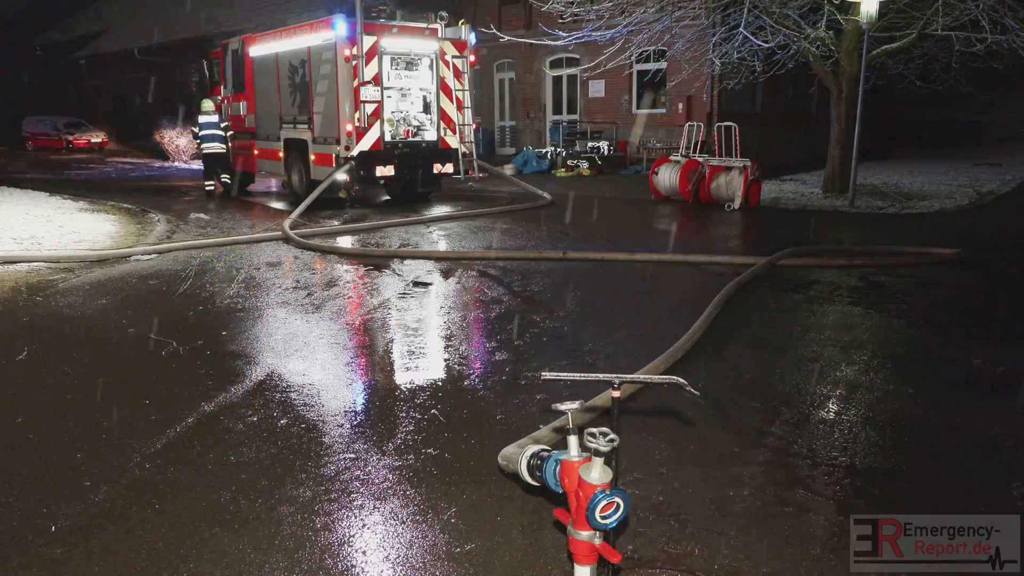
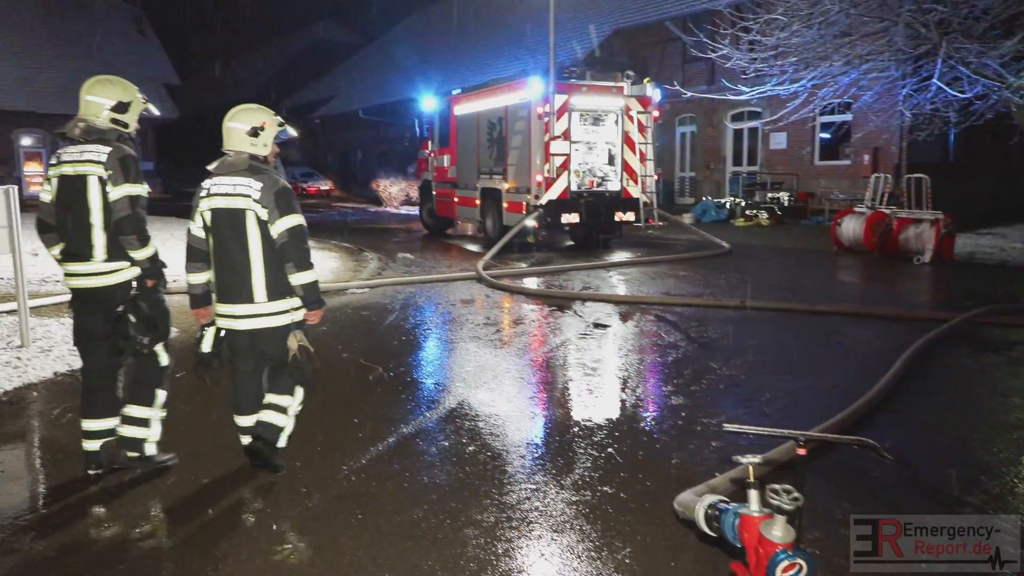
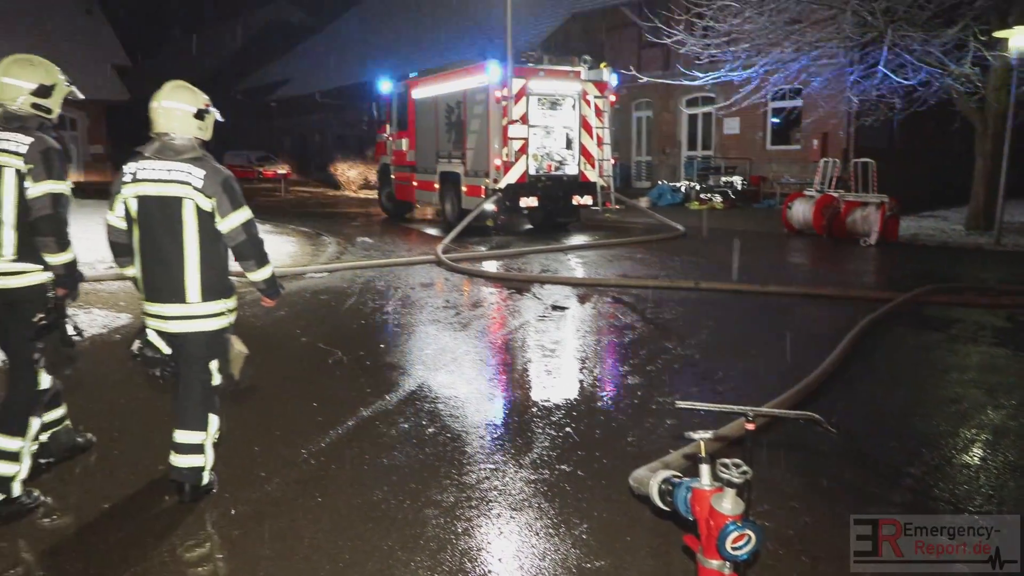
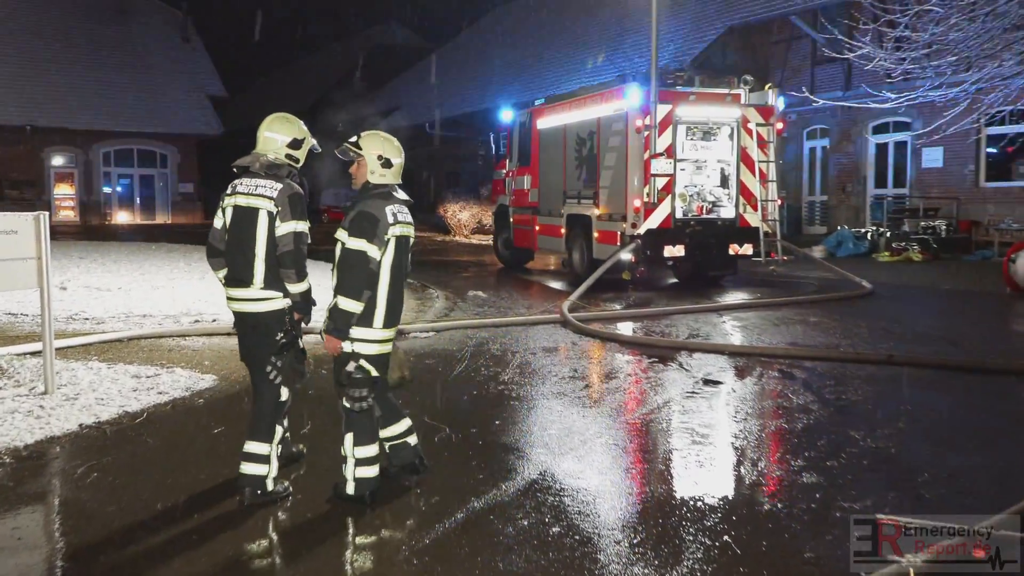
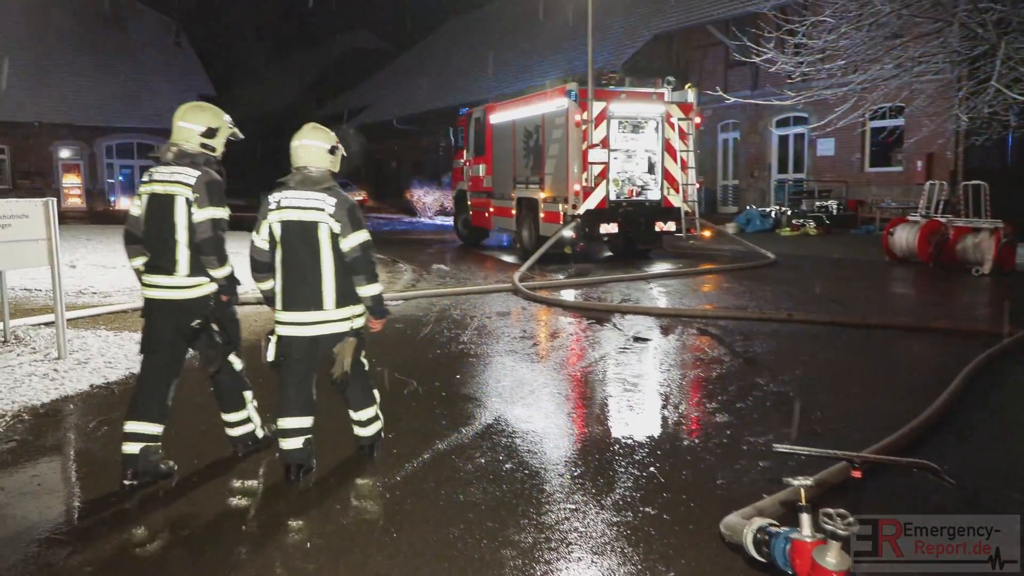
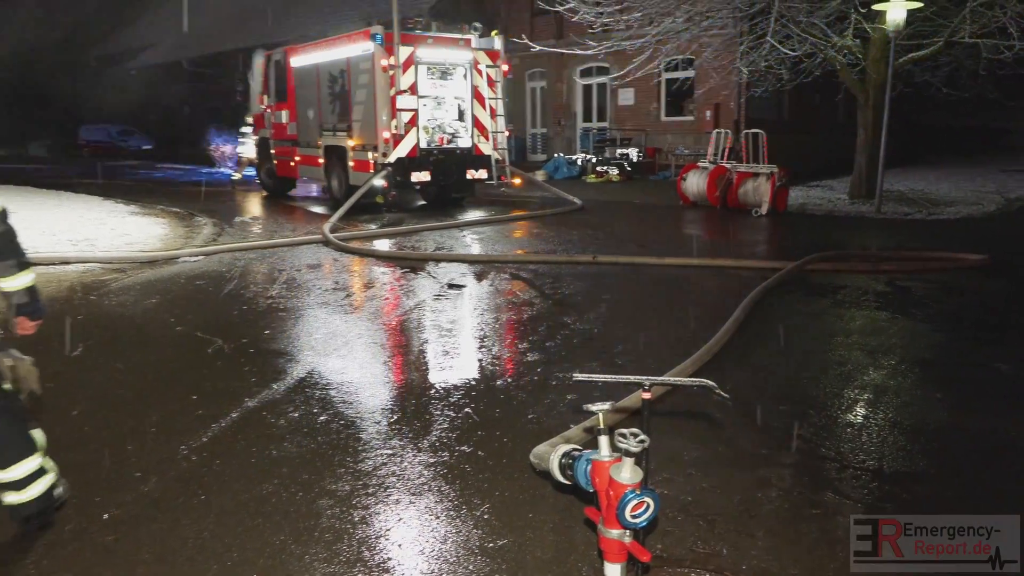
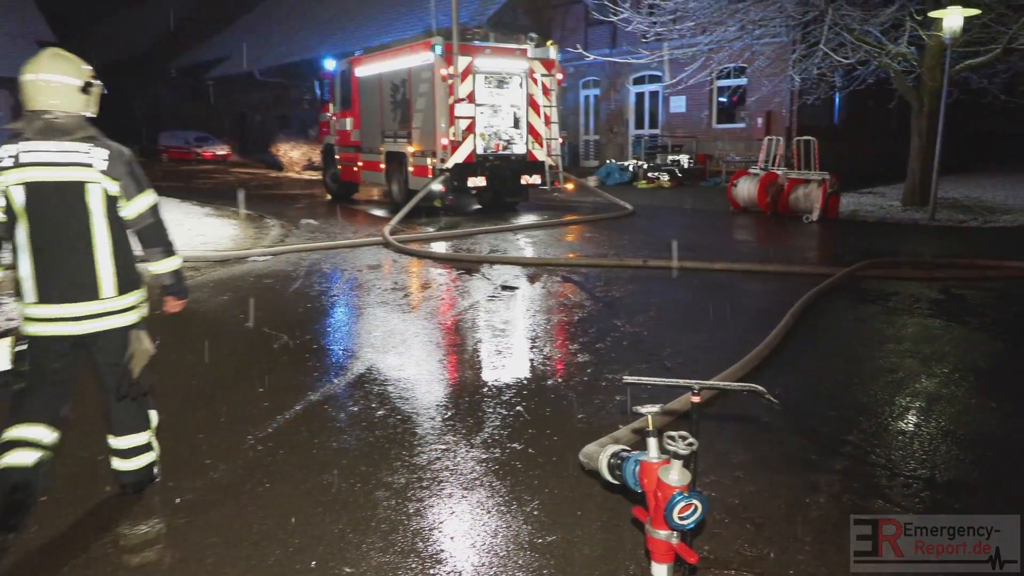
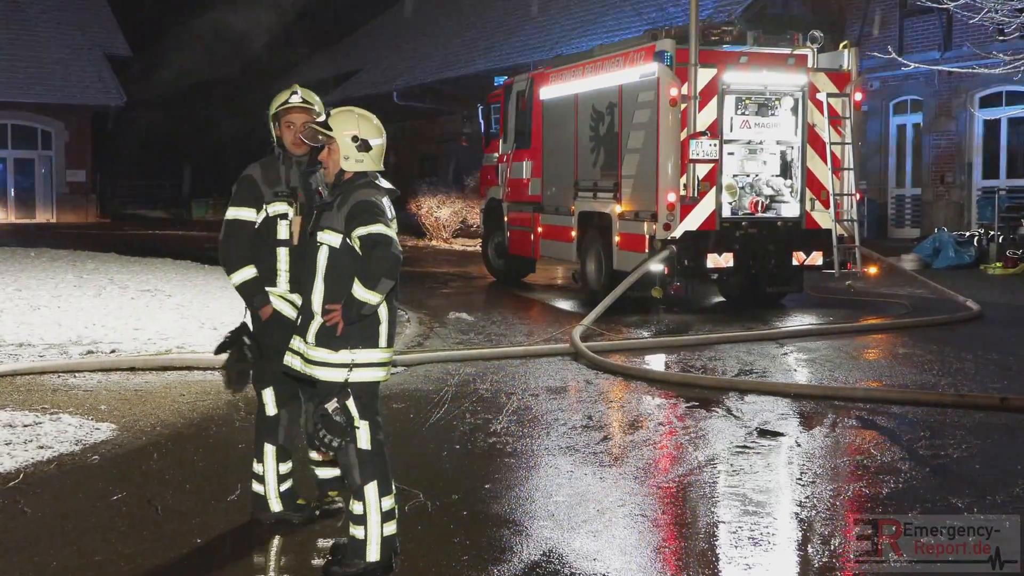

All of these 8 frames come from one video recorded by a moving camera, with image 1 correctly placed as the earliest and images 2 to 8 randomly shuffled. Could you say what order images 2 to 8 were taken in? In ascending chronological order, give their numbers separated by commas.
6, 7, 3, 2, 5, 4, 8
